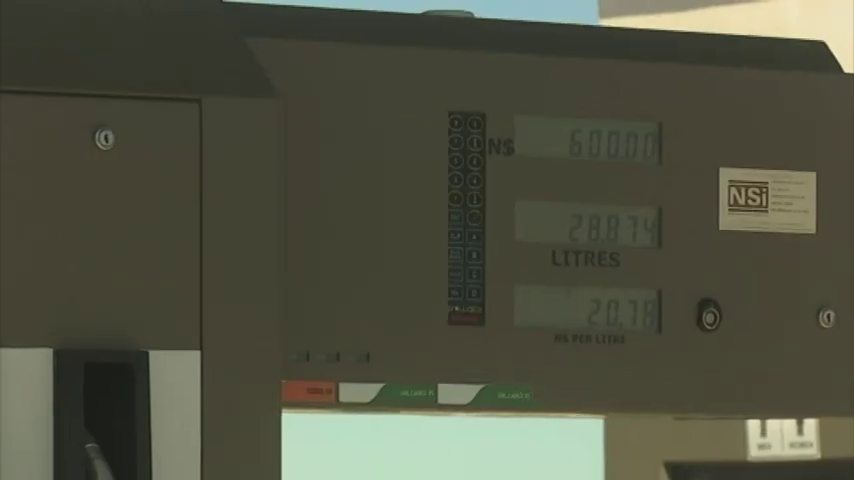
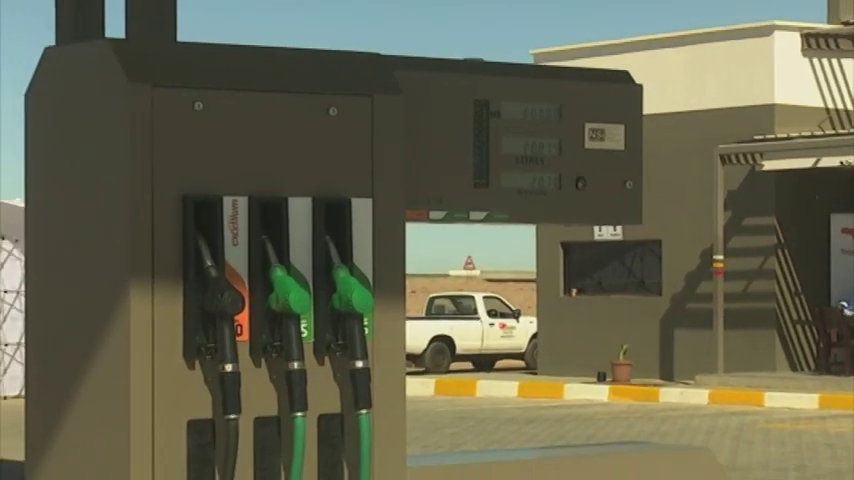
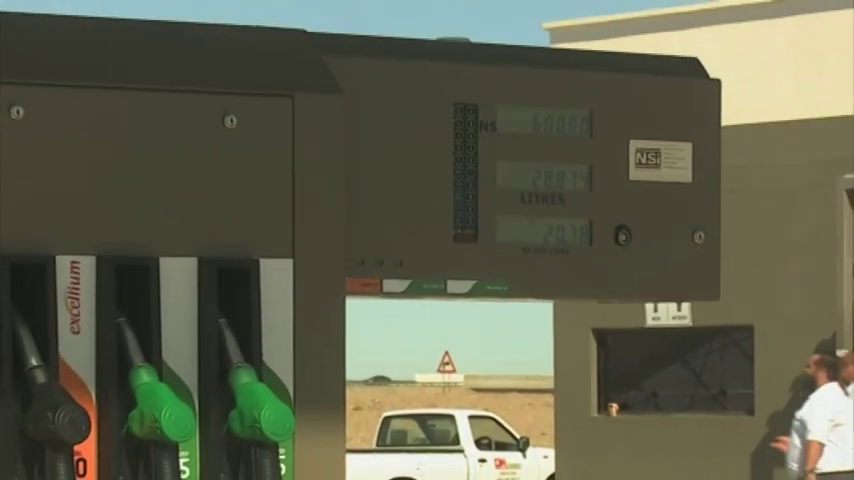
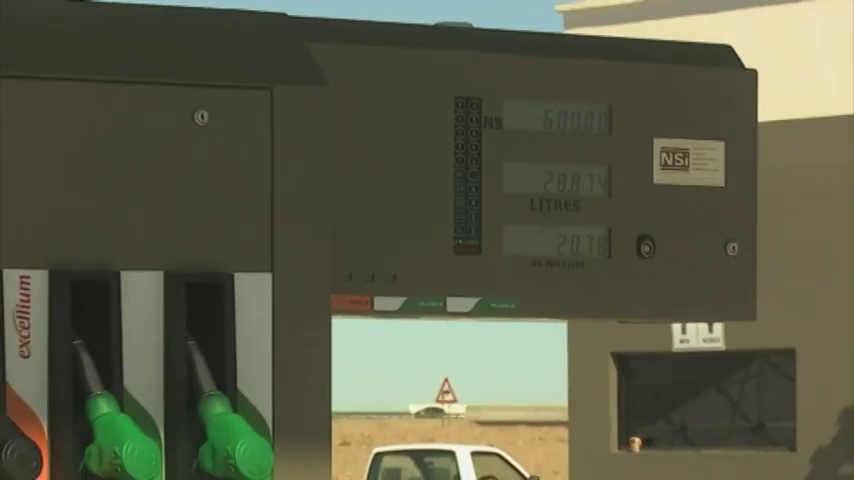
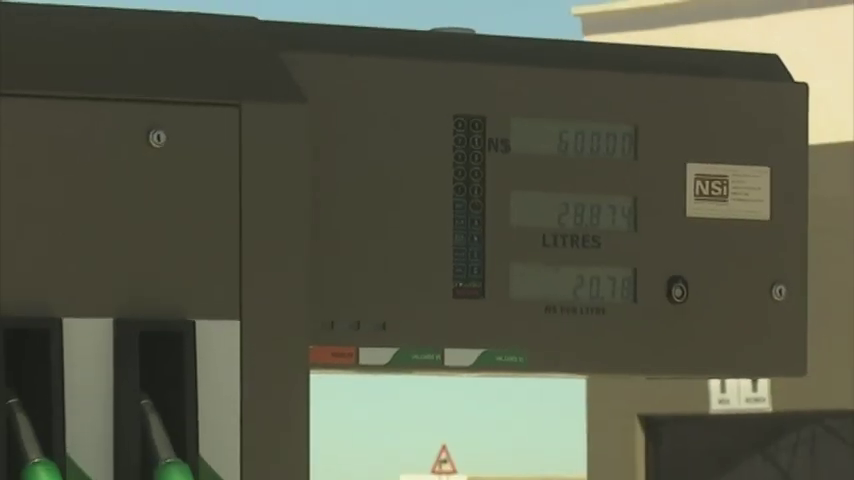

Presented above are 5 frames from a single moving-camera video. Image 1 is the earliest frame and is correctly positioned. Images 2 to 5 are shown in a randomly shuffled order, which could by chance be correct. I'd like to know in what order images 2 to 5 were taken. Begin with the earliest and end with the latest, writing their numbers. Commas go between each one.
5, 4, 3, 2
